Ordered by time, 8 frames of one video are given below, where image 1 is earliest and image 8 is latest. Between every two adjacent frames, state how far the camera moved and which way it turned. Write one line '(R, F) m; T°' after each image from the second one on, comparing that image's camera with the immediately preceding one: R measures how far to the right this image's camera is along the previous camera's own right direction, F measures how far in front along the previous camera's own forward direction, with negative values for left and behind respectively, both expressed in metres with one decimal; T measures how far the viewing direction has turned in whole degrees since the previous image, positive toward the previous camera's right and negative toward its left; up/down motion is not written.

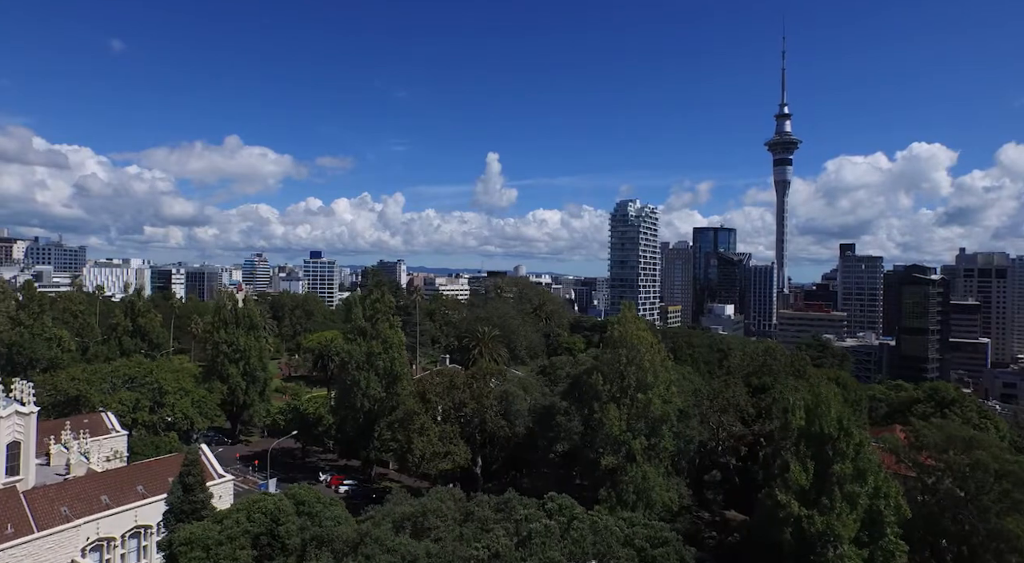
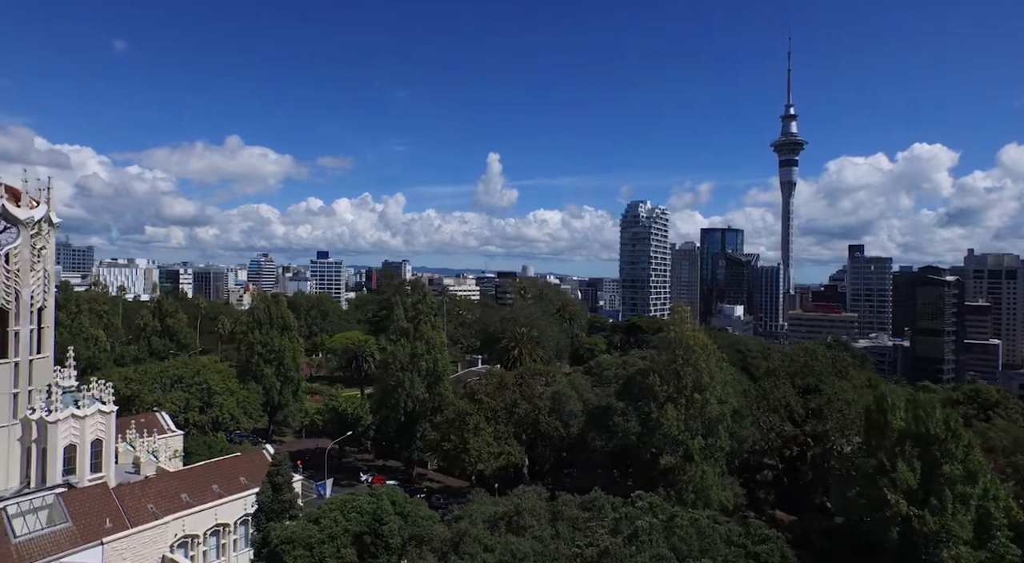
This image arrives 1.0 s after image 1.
(-3.0, -0.5) m; 0°
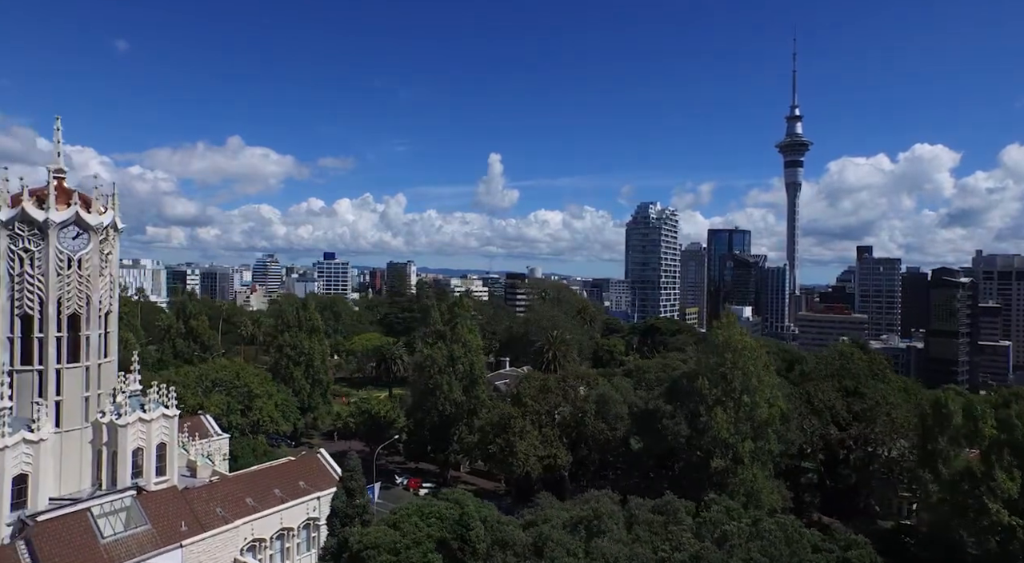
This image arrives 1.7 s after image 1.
(-2.6, -0.2) m; 0°
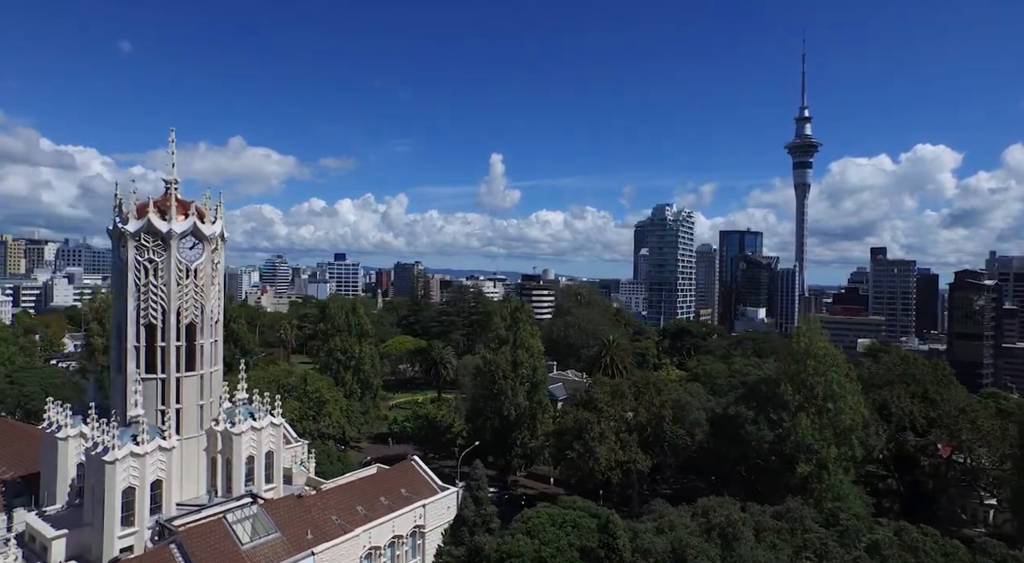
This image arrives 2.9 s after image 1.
(-4.5, -0.4) m; 0°
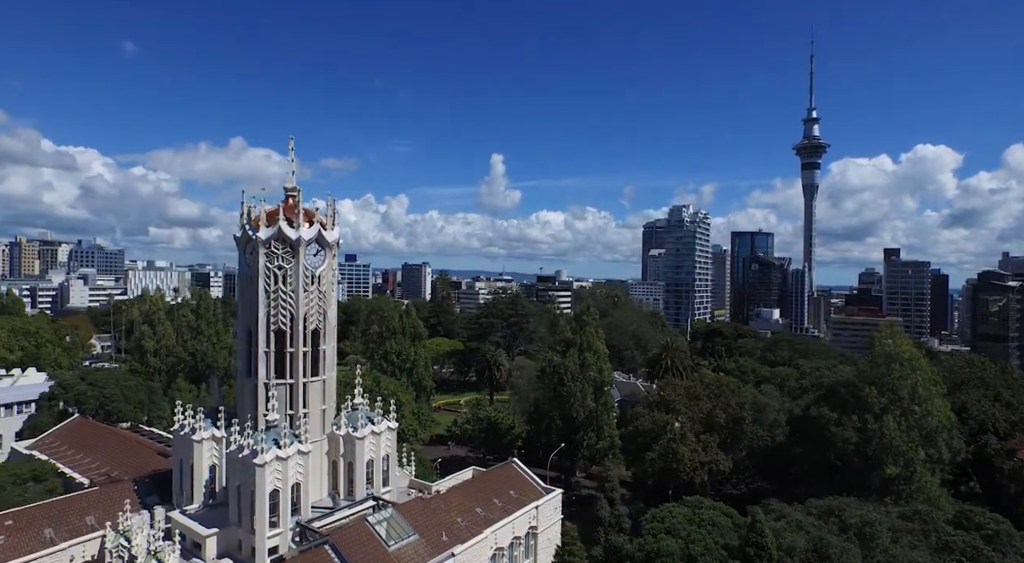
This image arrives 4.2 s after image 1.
(-4.9, -0.6) m; 0°
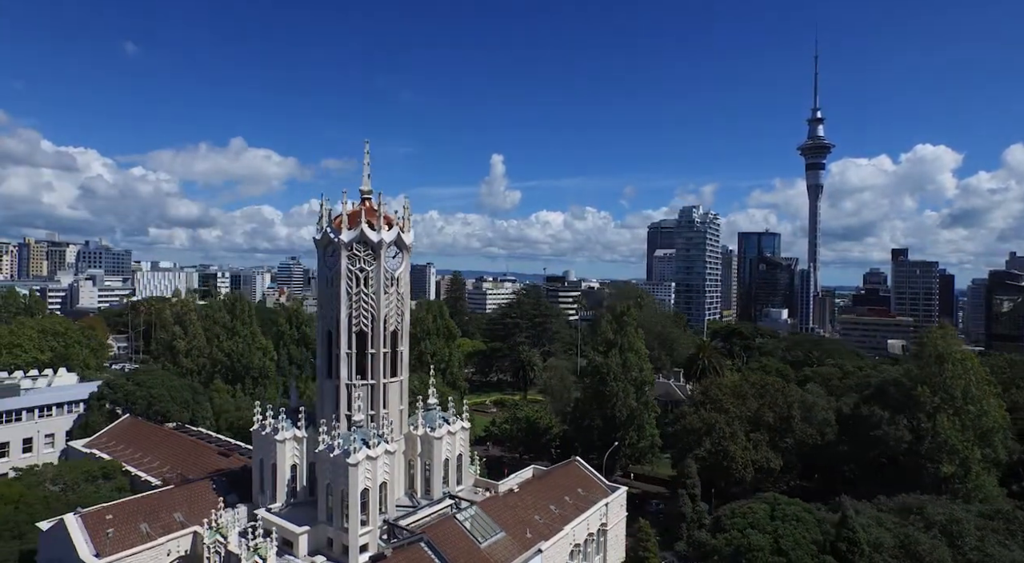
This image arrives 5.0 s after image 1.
(-3.2, -0.4) m; 0°
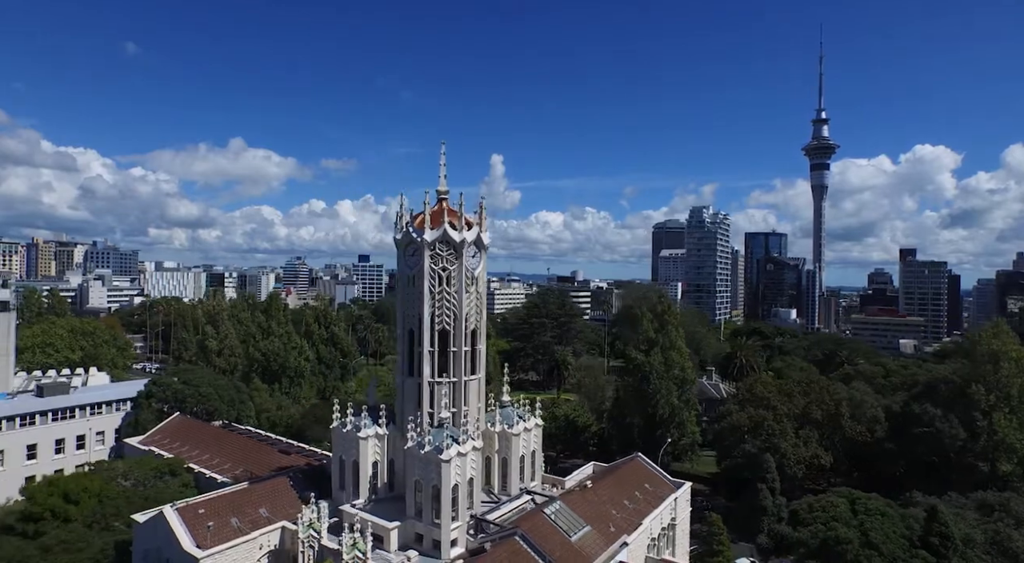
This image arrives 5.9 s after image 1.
(-3.3, -0.4) m; 0°
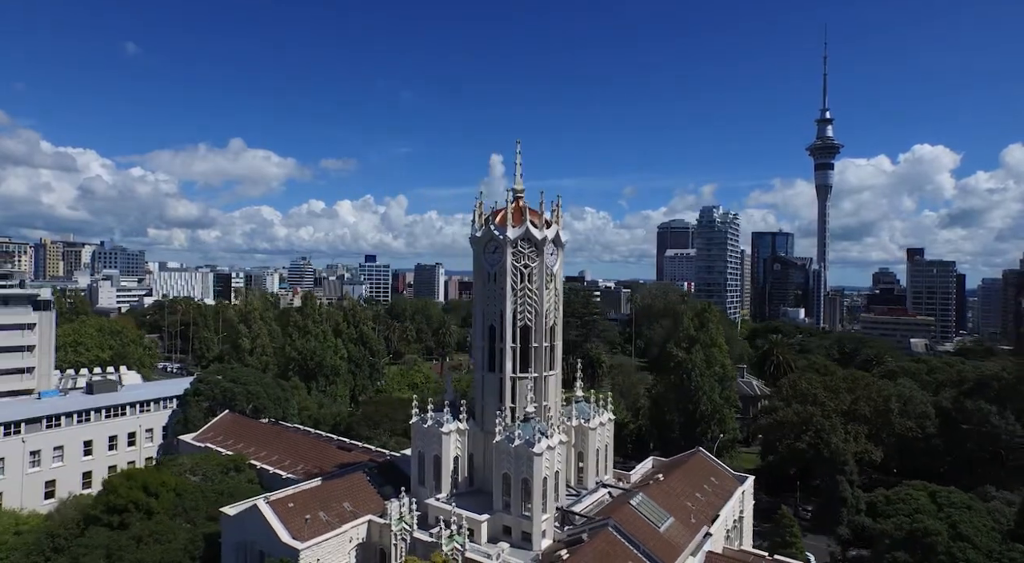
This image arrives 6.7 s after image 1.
(-3.4, -0.4) m; 0°
